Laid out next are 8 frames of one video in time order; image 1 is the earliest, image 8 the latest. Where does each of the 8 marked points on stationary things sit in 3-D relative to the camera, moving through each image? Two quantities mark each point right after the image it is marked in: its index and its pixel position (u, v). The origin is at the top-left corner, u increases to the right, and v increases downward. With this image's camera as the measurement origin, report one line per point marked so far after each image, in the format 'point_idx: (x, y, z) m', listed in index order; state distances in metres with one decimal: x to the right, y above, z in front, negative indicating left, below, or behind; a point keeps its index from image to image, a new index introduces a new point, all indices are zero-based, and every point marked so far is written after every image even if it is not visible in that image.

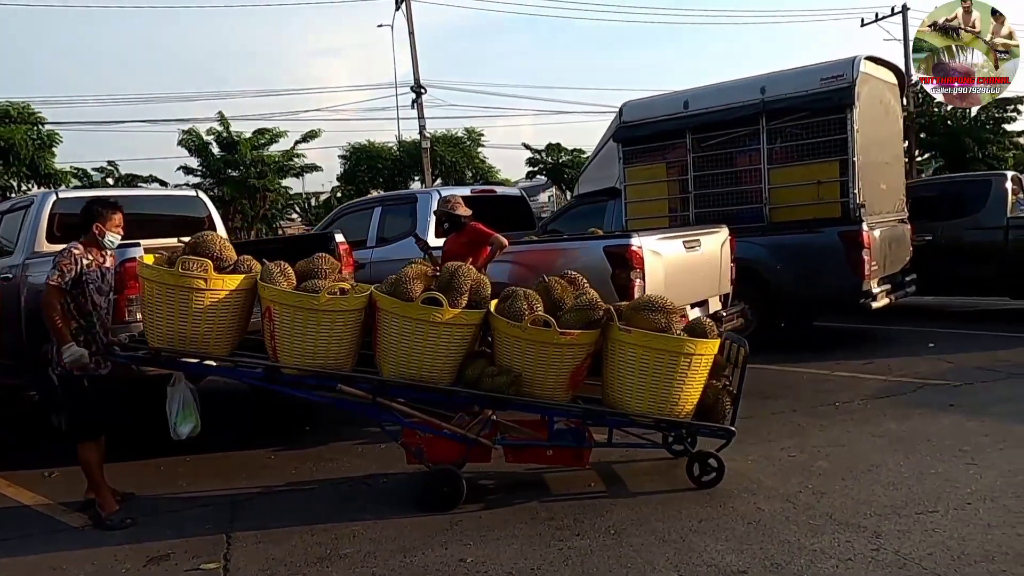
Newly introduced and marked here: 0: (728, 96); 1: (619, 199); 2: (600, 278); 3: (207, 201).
0: (+2.3, +2.1, +8.1) m
1: (+1.3, +1.1, +9.2) m
2: (+0.6, +0.1, +5.8) m
3: (-3.0, +0.9, +7.4) m
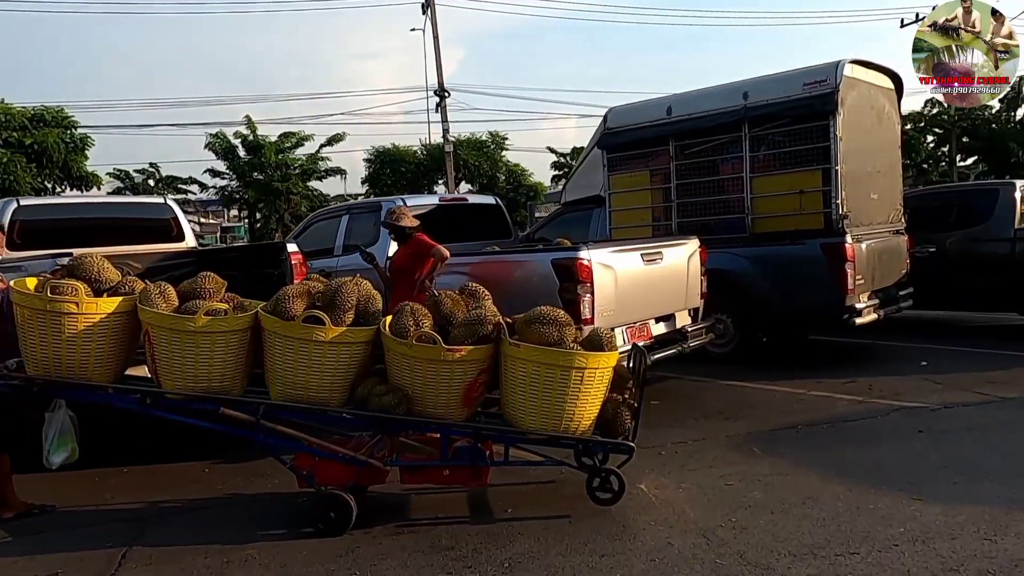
0: (+2.1, +1.9, +7.8) m
1: (+1.1, +1.0, +9.0) m
2: (+0.2, 0.0, +5.6) m
3: (-3.3, +0.8, +7.4) m
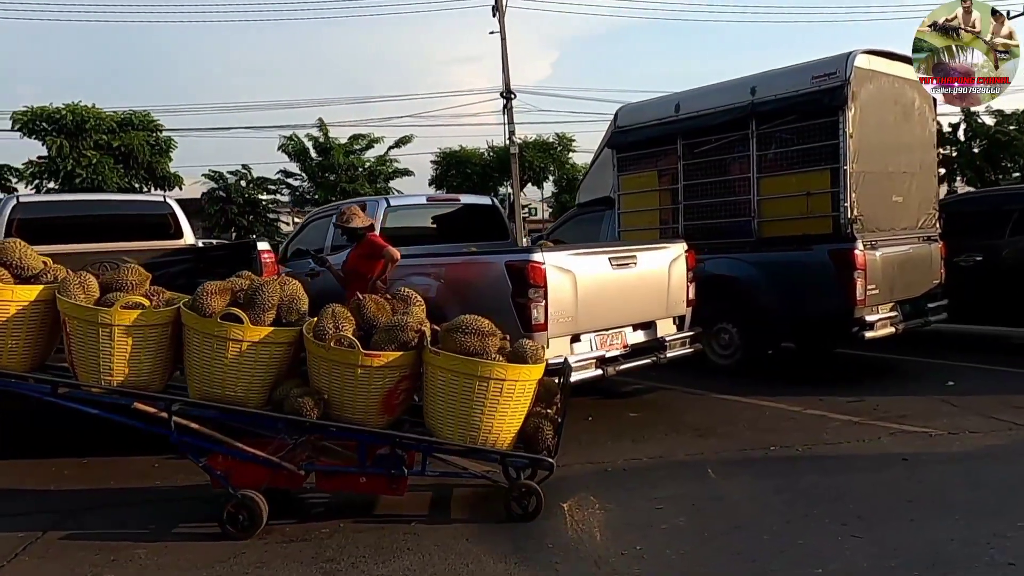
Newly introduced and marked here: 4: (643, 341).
0: (+2.0, +1.9, +7.4) m
1: (+1.2, +0.9, +8.7) m
2: (-0.1, -0.1, +5.4) m
3: (-3.4, +0.8, +7.6) m
4: (+1.0, -0.4, +6.0) m
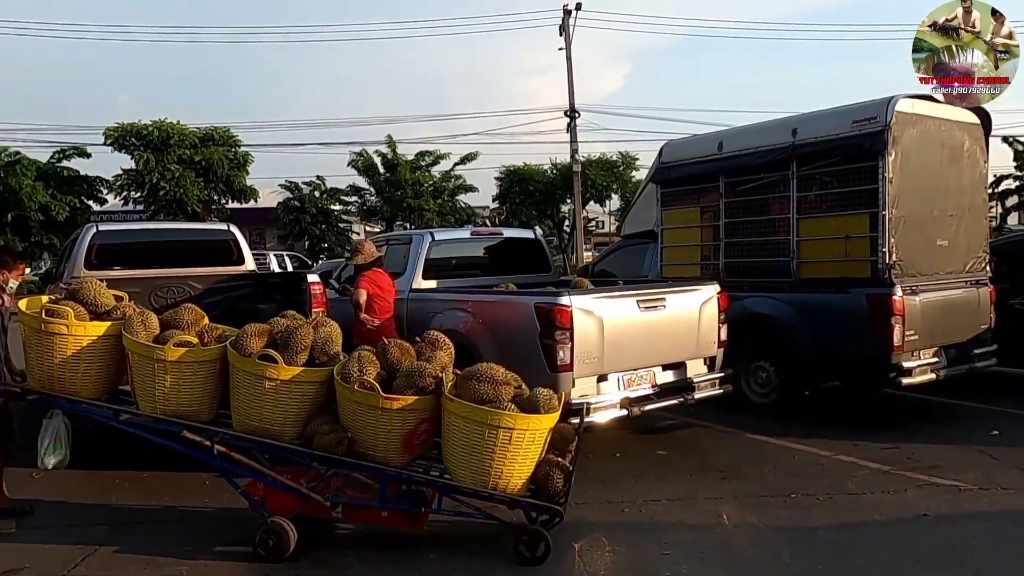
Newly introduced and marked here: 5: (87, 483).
0: (+2.4, +1.5, +7.4) m
1: (+1.7, +0.5, +8.8) m
2: (+0.1, -0.4, +5.6) m
3: (-3.0, +0.6, +8.1) m
4: (+1.3, -0.8, +6.1) m
5: (-3.2, -1.5, +5.7) m
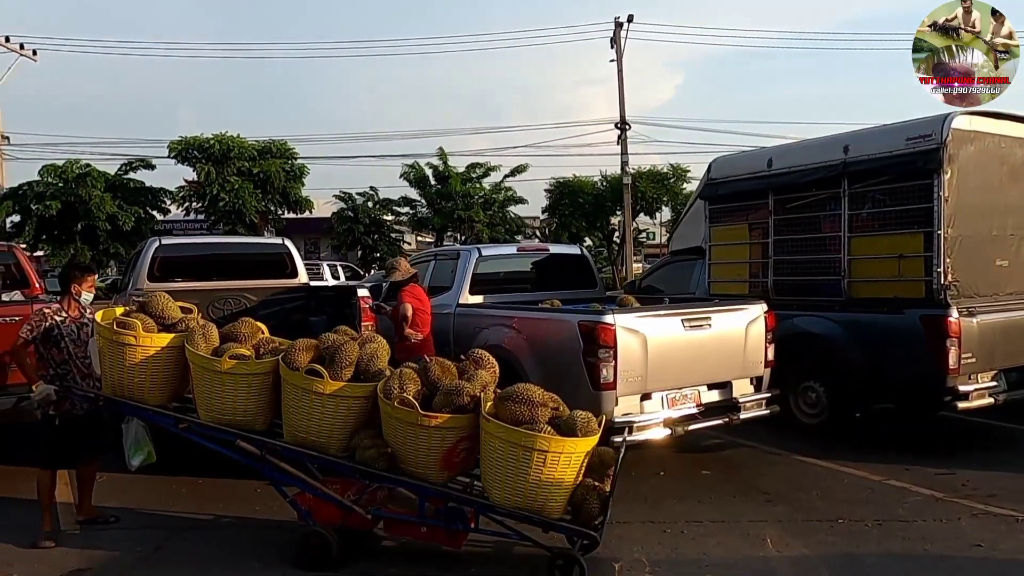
0: (+2.9, +1.3, +7.4) m
1: (+2.2, +0.3, +8.7) m
2: (+0.5, -0.5, +5.7) m
3: (-2.5, +0.5, +8.4) m
4: (+1.6, -0.9, +6.1) m
5: (-2.9, -1.6, +5.9) m
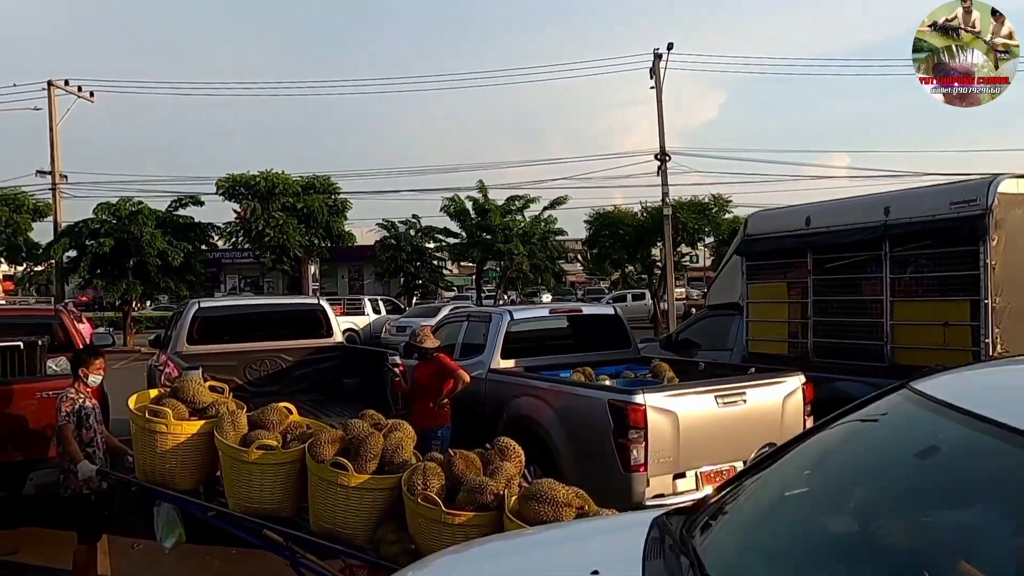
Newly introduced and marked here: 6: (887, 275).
0: (+3.2, +0.7, +7.2) m
1: (+2.6, -0.3, +8.5) m
2: (+0.7, -1.1, +5.6) m
3: (-2.1, -0.2, +8.5) m
4: (+1.9, -1.5, +5.9) m
5: (-2.6, -2.2, +6.0) m
6: (+3.4, +0.1, +6.9) m
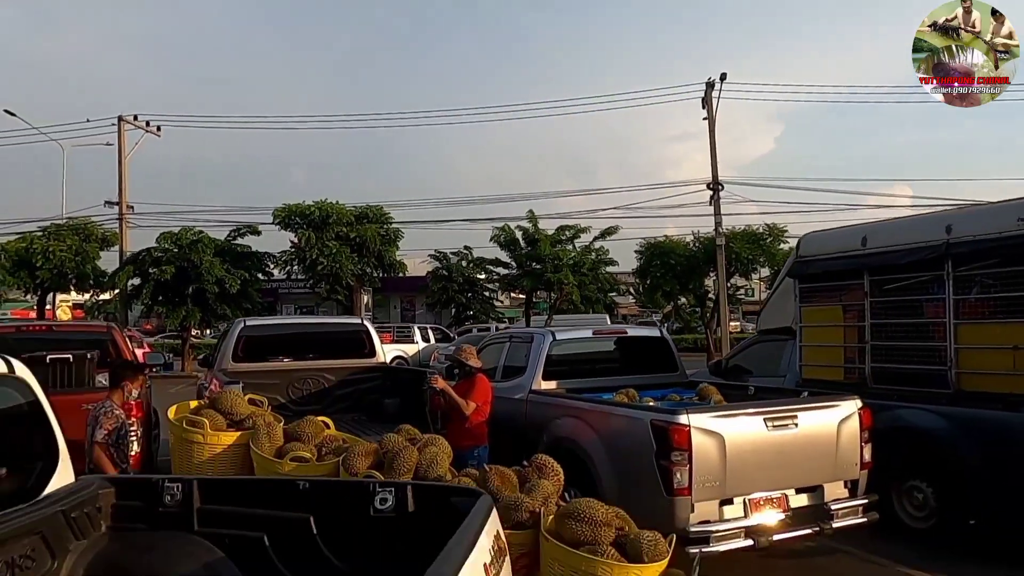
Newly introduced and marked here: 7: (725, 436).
0: (+3.6, +0.5, +6.9) m
1: (+3.1, -0.6, +8.2) m
2: (+1.0, -1.2, +5.4) m
3: (-1.6, -0.4, +8.5) m
4: (+2.2, -1.6, +5.6) m
5: (-2.3, -2.3, +6.0) m
6: (+3.8, -0.1, +6.5) m
7: (+1.5, -1.0, +5.2) m
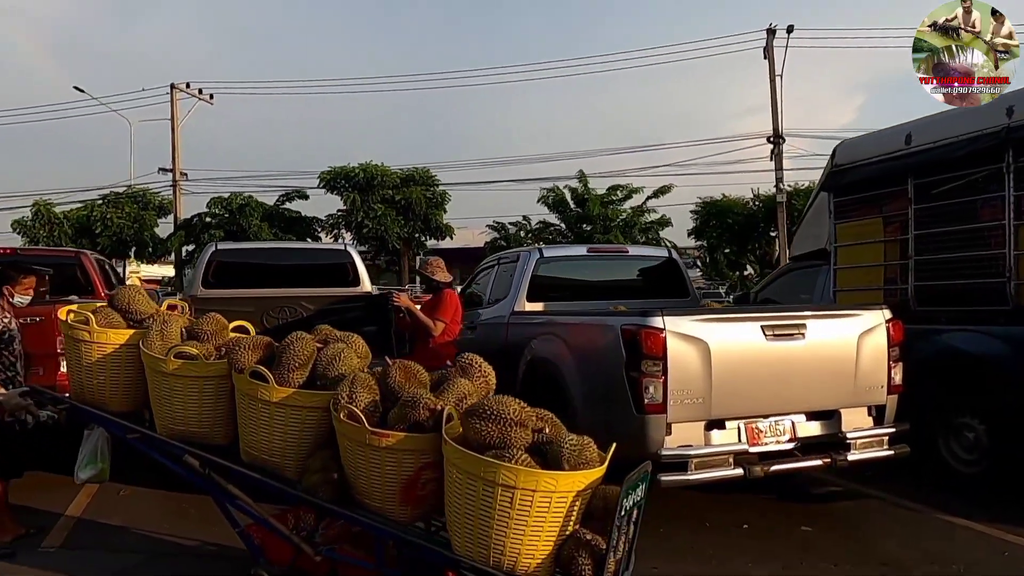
0: (+3.4, +1.2, +5.7) m
1: (+3.0, +0.2, +7.2) m
2: (+0.6, -0.5, +4.5) m
3: (-1.6, +0.4, +7.8) m
4: (+1.9, -0.9, +4.6) m
5: (-2.6, -1.6, +5.4) m
6: (+3.5, +0.7, +5.4) m
7: (+1.1, -0.3, +4.3) m
